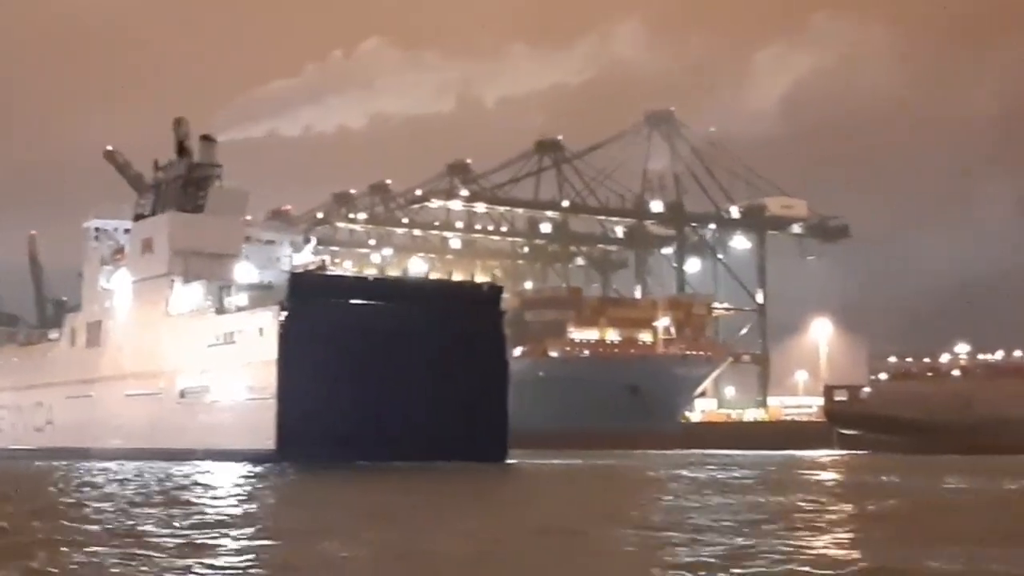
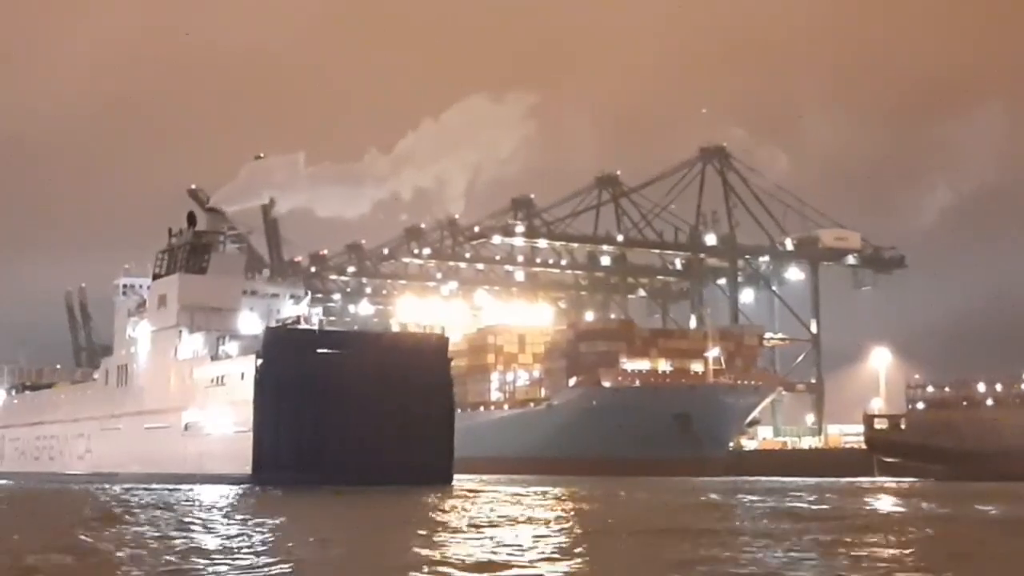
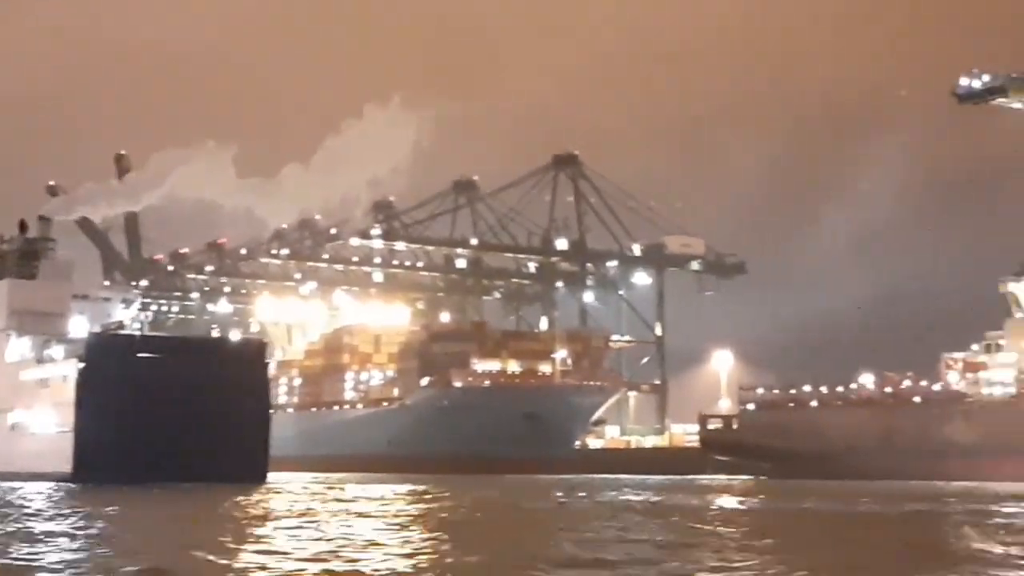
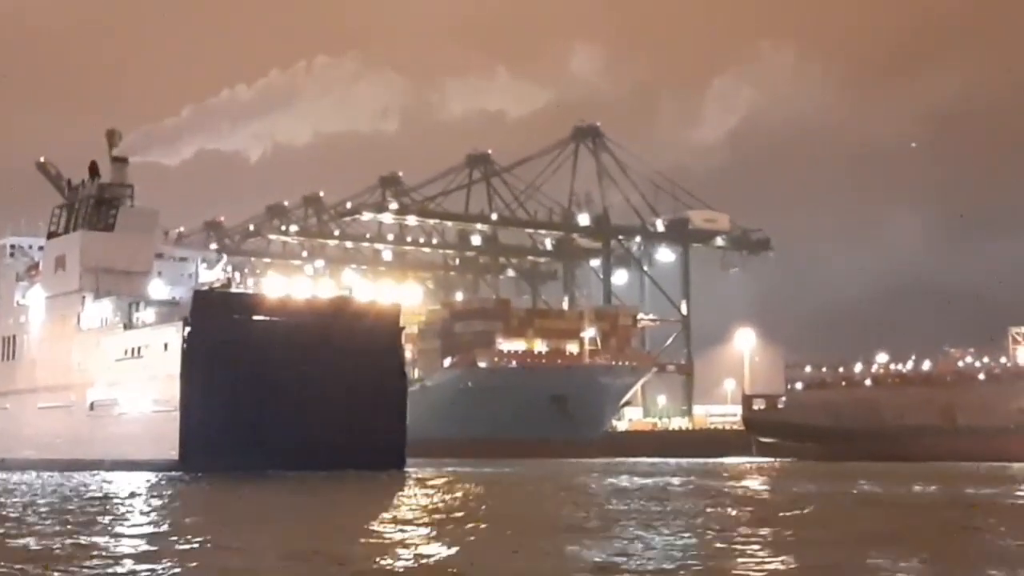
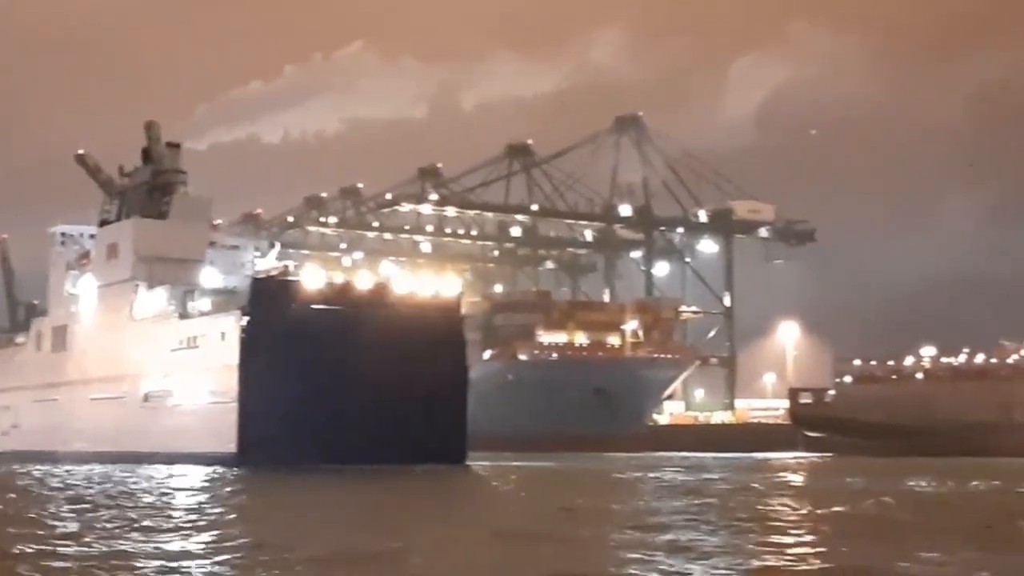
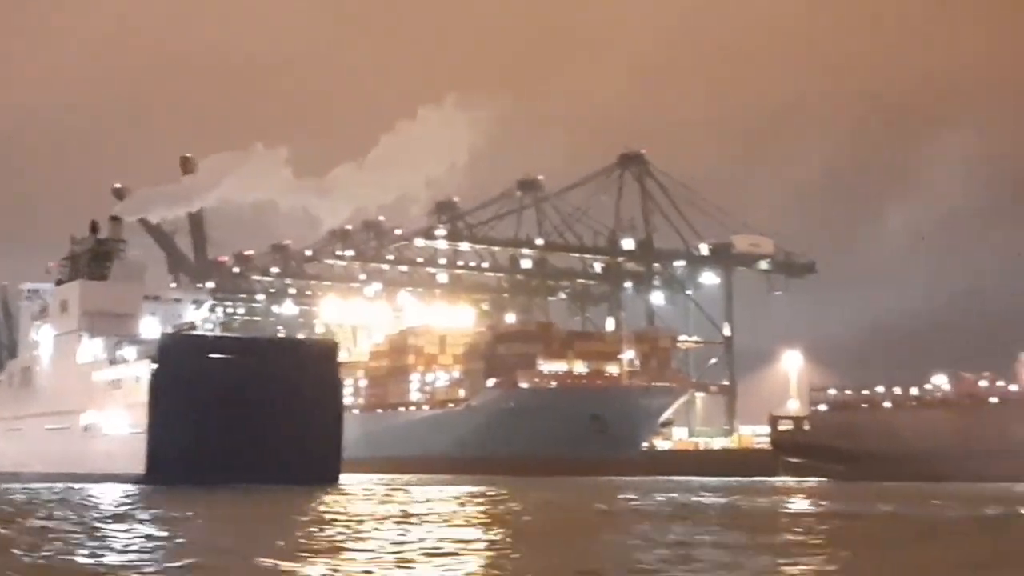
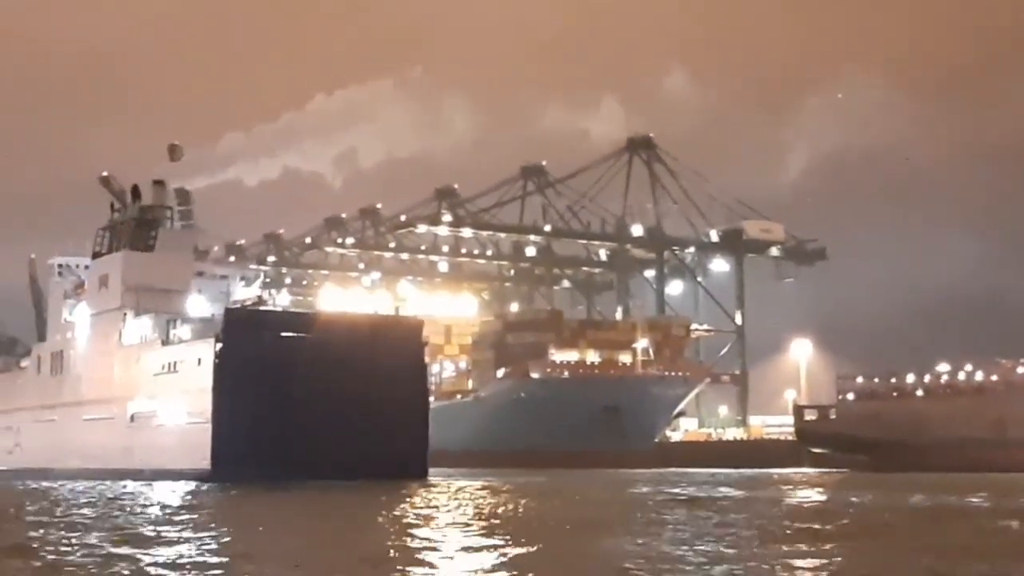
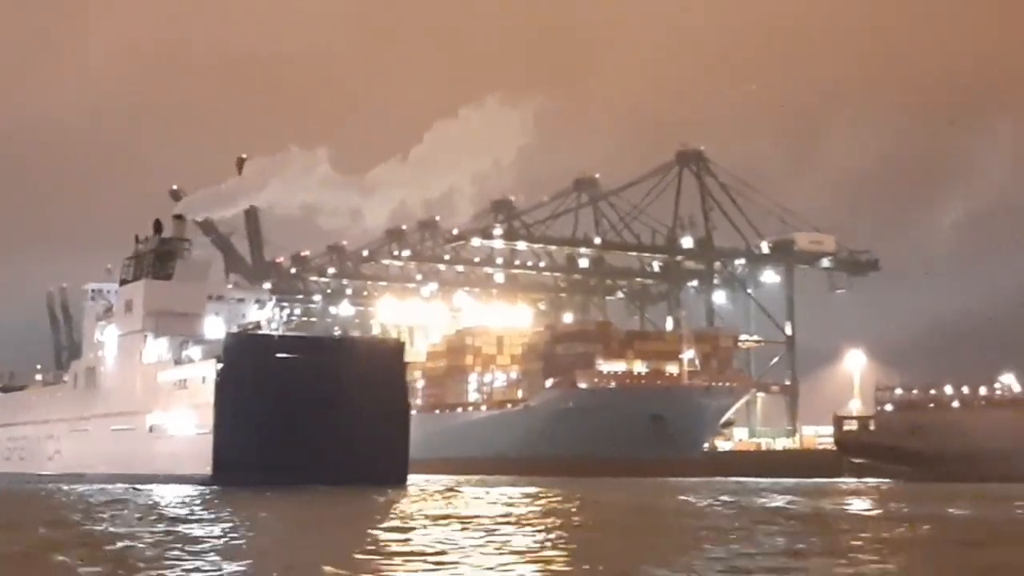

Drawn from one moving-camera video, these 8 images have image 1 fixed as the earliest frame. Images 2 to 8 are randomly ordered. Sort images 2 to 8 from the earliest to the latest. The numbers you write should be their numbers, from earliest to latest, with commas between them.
5, 4, 7, 2, 8, 6, 3
